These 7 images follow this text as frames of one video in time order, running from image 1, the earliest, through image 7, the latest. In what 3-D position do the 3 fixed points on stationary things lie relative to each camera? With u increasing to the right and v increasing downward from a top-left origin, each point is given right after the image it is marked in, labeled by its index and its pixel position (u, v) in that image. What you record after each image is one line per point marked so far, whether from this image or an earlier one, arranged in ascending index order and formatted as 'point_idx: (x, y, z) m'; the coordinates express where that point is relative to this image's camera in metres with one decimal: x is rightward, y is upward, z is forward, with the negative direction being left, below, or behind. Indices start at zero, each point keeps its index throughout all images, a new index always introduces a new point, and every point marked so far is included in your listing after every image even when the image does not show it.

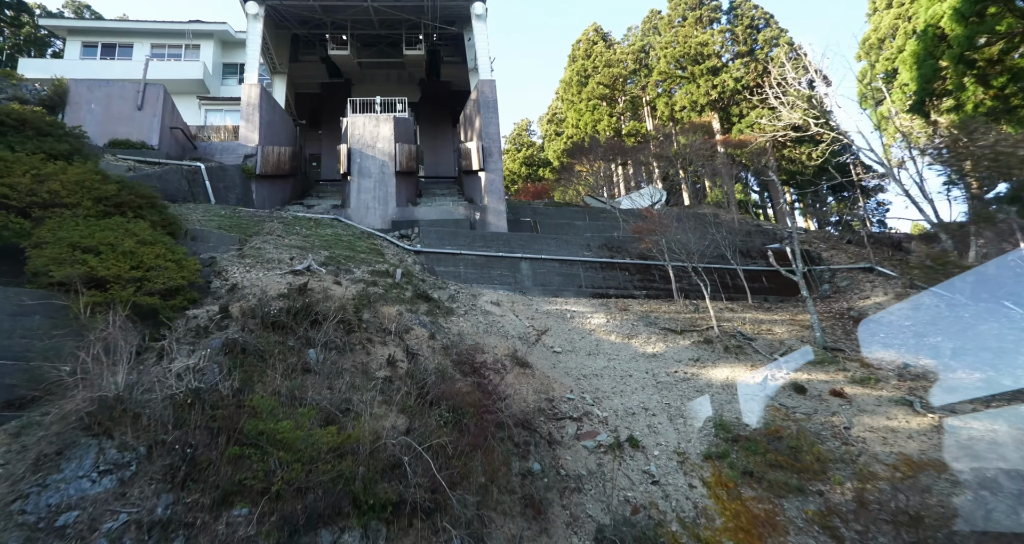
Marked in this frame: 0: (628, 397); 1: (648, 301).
0: (+1.8, -2.0, +7.9) m
1: (+3.2, -0.7, +11.6) m
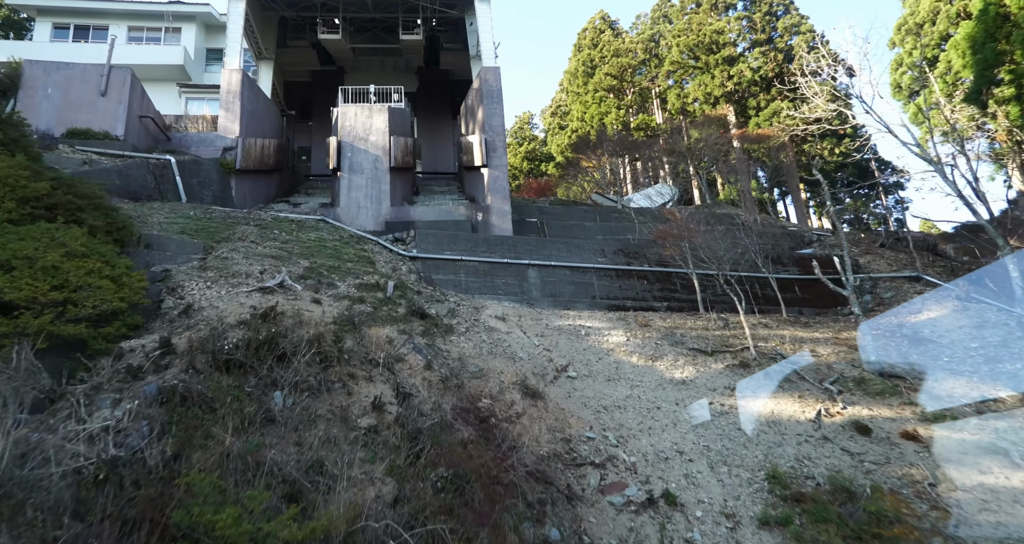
0: (+2.0, -2.2, +6.7) m
1: (+3.3, -0.9, +10.4) m
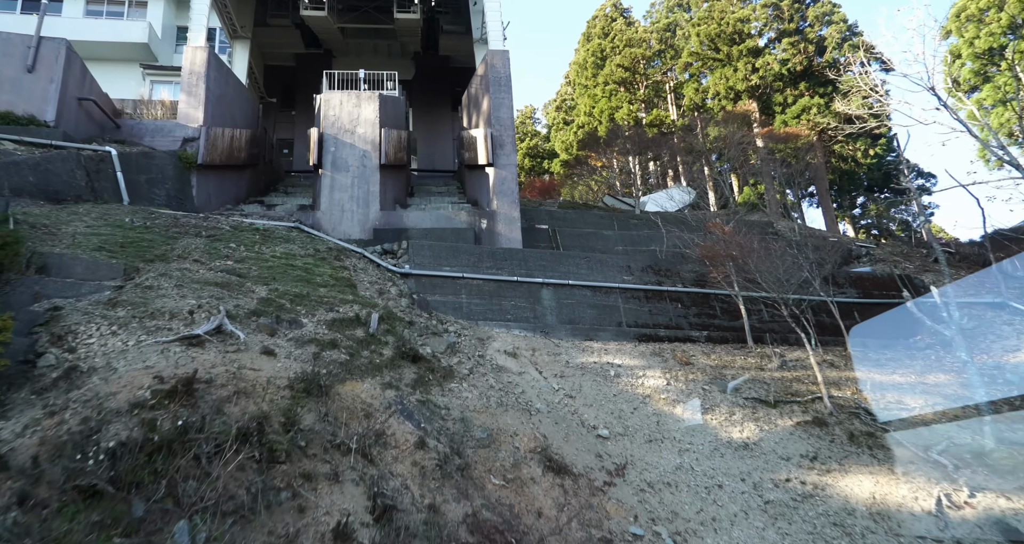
0: (+2.2, -2.6, +5.0) m
1: (+3.5, -1.3, +8.7) m
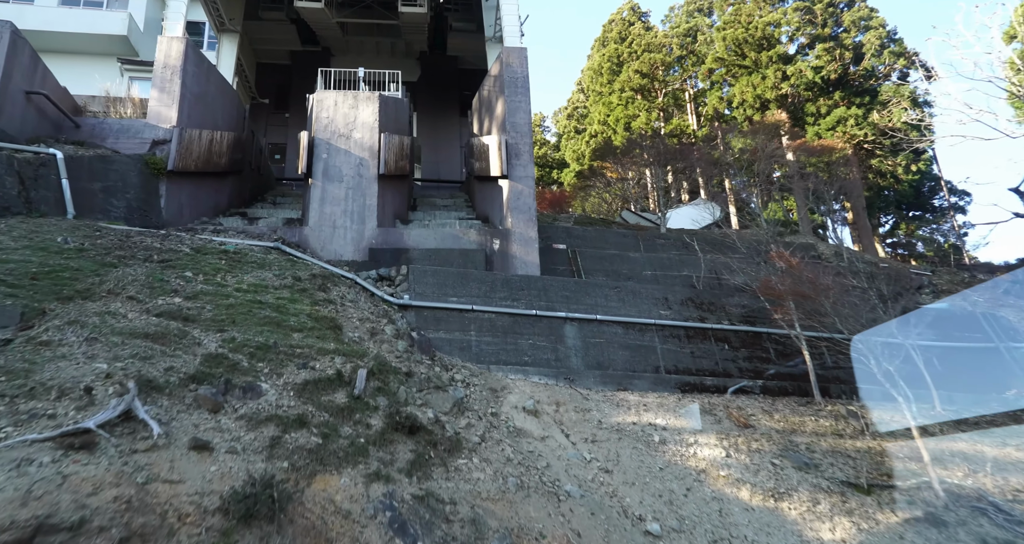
0: (+2.4, -3.1, +3.6) m
1: (+3.7, -1.8, +7.3) m
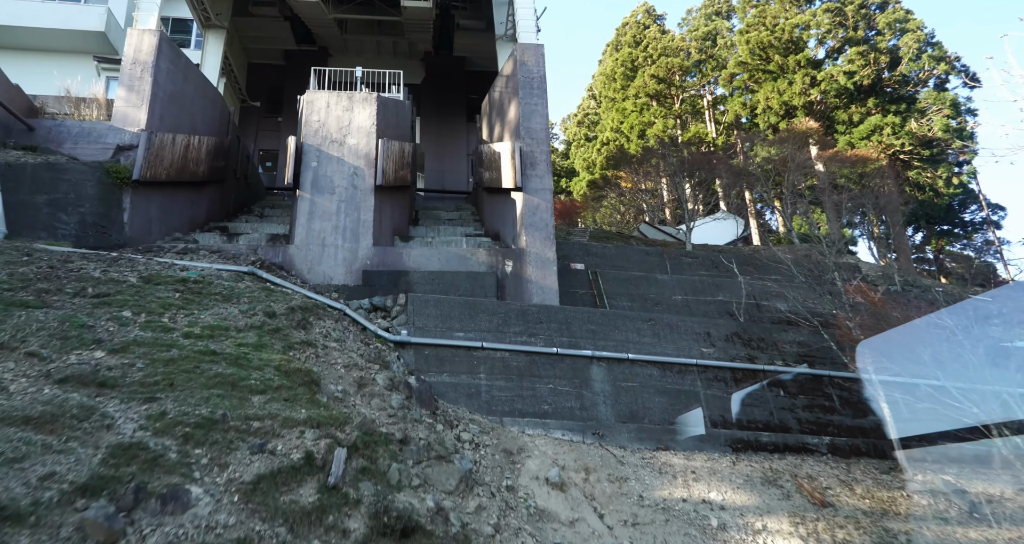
0: (+2.5, -3.5, +2.3) m
1: (+4.0, -2.3, +6.0) m
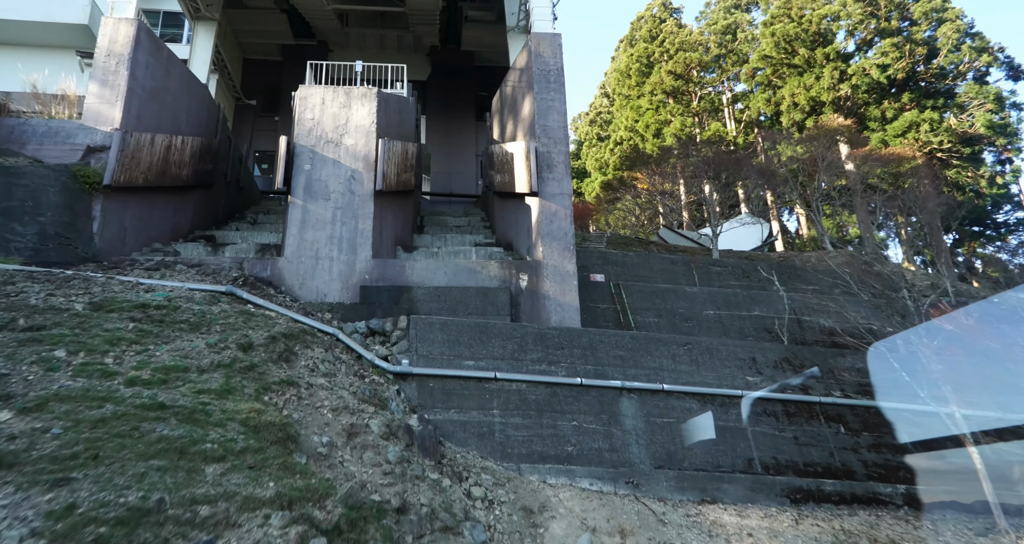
0: (+2.7, -3.7, +1.4) m
1: (+4.1, -2.5, +5.1) m
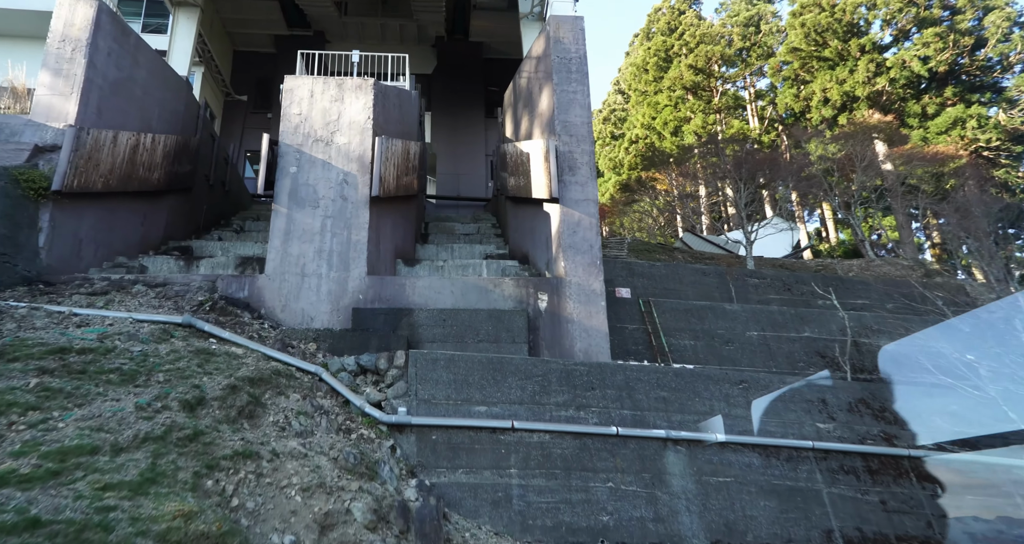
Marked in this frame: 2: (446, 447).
0: (+2.8, -3.9, +0.3) m
1: (+4.3, -2.7, +3.9) m
2: (-0.6, -1.5, +4.4) m
